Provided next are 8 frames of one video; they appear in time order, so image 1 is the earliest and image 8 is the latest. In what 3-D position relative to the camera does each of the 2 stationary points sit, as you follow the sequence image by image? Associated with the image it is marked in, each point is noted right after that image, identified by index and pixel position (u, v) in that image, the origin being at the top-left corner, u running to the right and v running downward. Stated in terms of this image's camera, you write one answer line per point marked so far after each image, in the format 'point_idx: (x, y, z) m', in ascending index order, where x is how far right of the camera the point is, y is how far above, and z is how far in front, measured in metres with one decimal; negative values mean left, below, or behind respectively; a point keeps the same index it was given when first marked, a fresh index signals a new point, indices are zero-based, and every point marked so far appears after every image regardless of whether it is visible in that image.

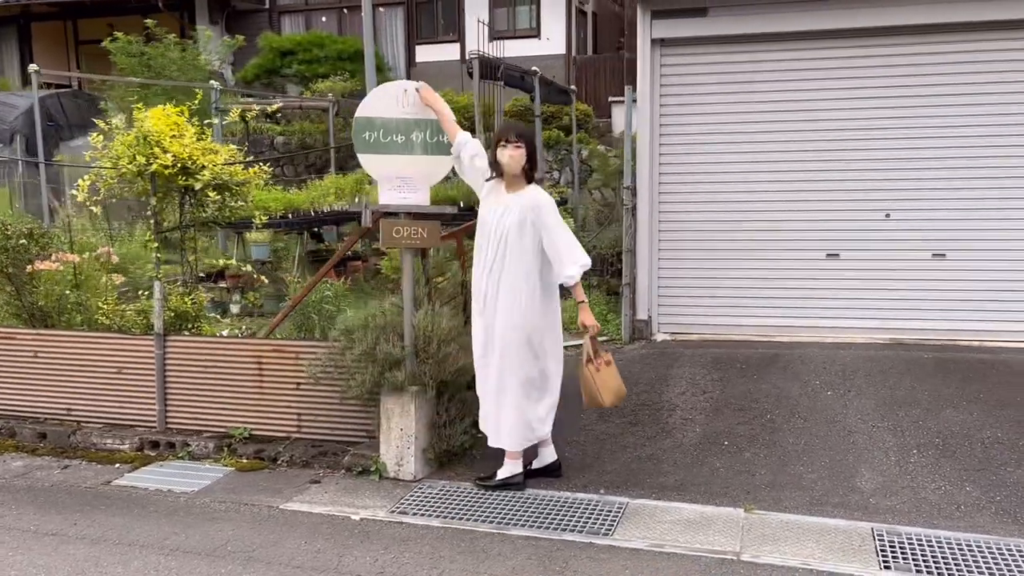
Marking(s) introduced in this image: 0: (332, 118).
0: (-2.8, +2.6, +12.5) m
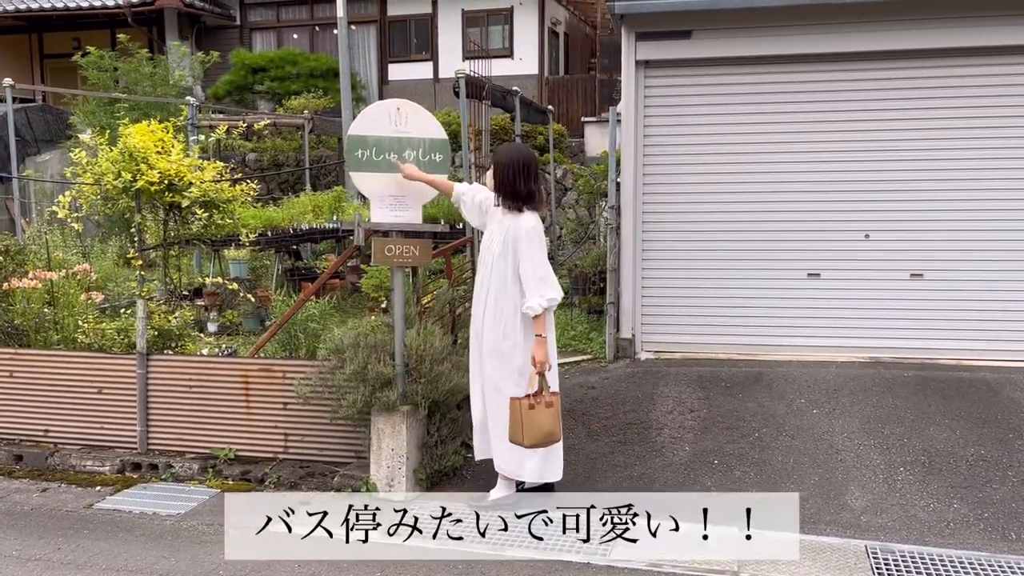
0: (-3.2, +2.4, +12.4) m
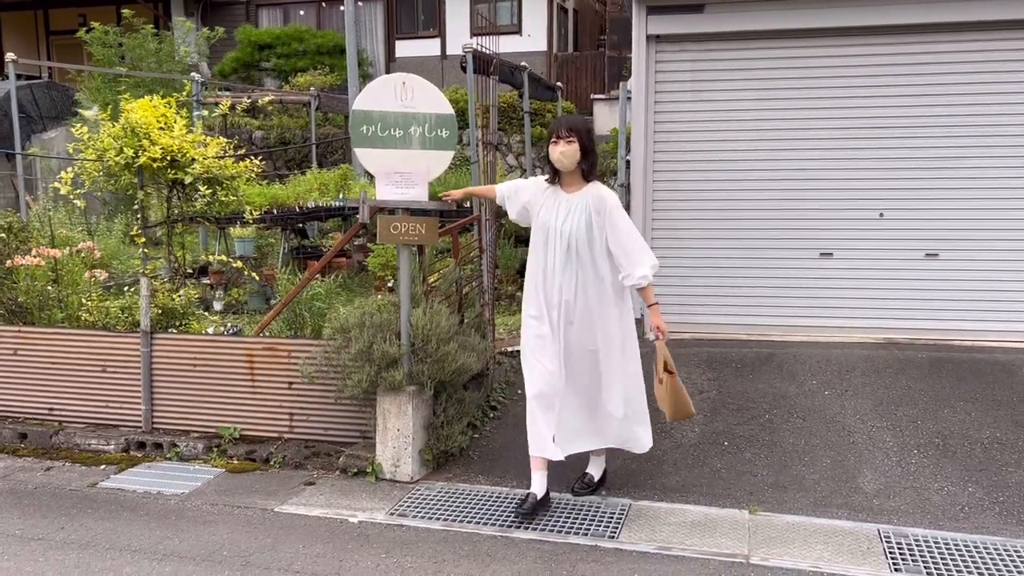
0: (-3.0, +2.7, +12.3) m
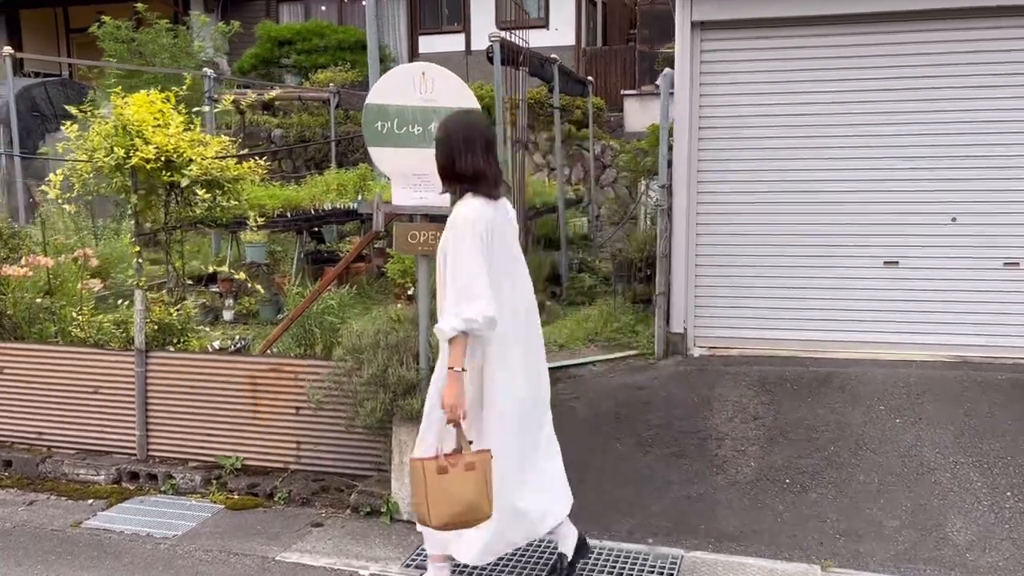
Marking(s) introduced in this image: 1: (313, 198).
0: (-2.6, +2.6, +11.9) m
1: (-2.0, +0.9, +8.1) m
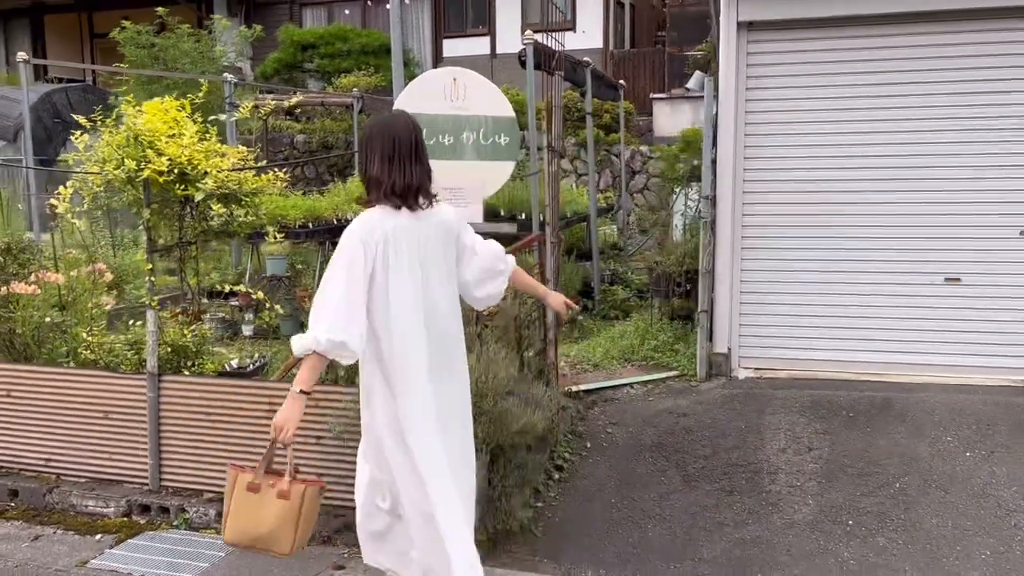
0: (-2.2, +2.5, +11.6) m
1: (-1.7, +0.8, +7.8) m
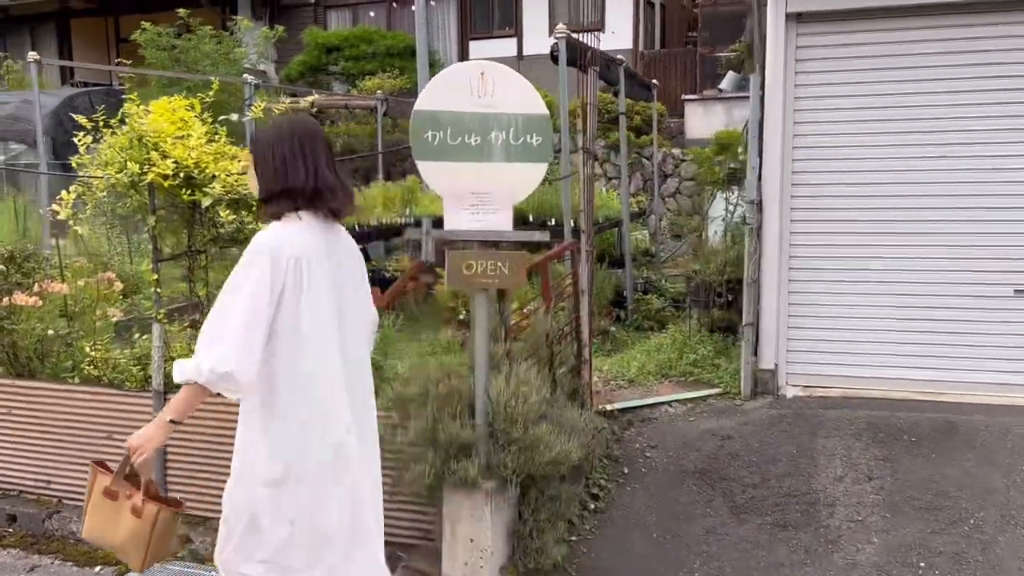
0: (-1.8, +2.4, +11.3) m
1: (-1.4, +0.7, +7.5) m
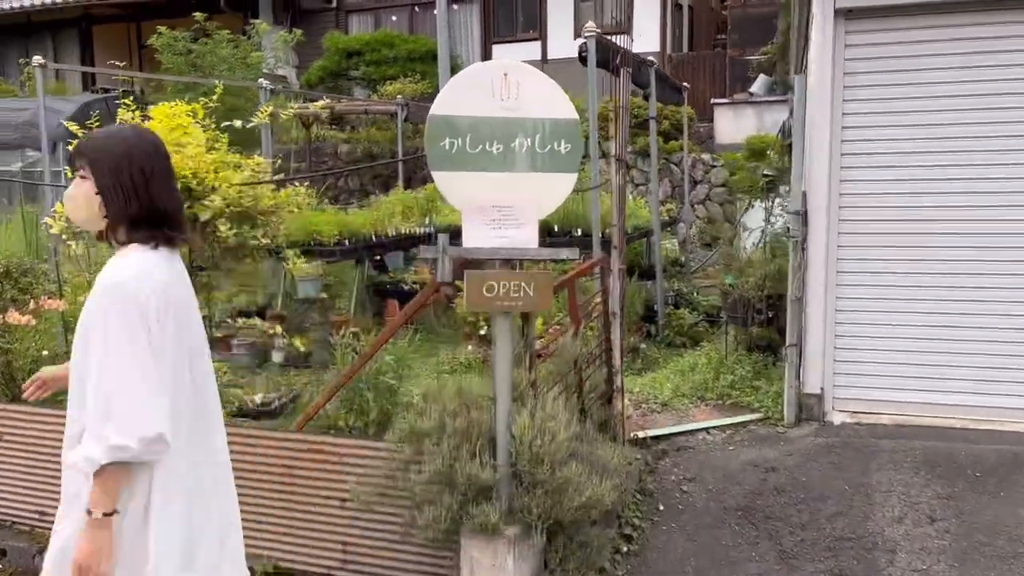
0: (-1.5, +2.3, +11.0) m
1: (-1.2, +0.6, +7.2) m
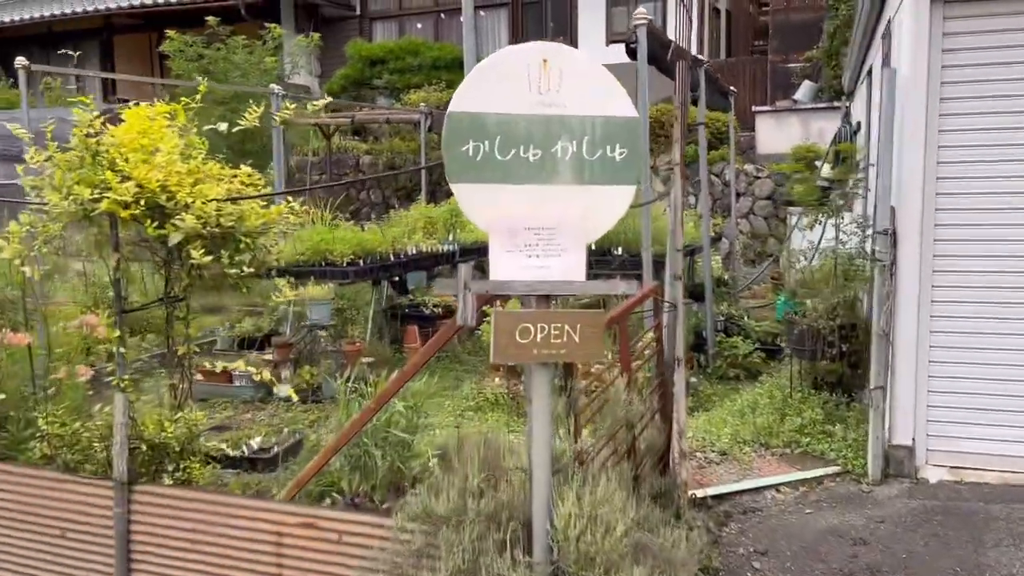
0: (-1.1, +2.0, +10.4) m
1: (-1.0, +0.4, +6.5) m
